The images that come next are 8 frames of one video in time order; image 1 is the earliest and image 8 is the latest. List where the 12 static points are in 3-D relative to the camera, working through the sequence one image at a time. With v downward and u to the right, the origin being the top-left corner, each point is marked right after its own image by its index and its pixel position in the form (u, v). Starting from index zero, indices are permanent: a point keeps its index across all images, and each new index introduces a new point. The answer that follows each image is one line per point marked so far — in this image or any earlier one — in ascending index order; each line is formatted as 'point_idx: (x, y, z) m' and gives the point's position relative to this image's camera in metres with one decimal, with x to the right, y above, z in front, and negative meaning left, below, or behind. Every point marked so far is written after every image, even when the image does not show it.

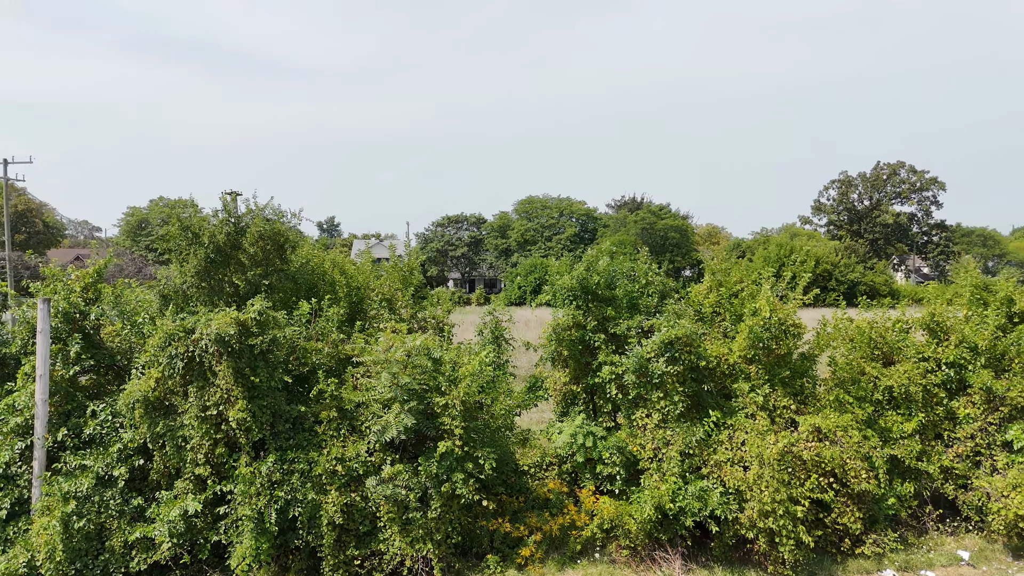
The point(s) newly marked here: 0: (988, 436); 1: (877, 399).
0: (+4.6, -1.4, +7.1) m
1: (+3.7, -1.1, +7.4) m
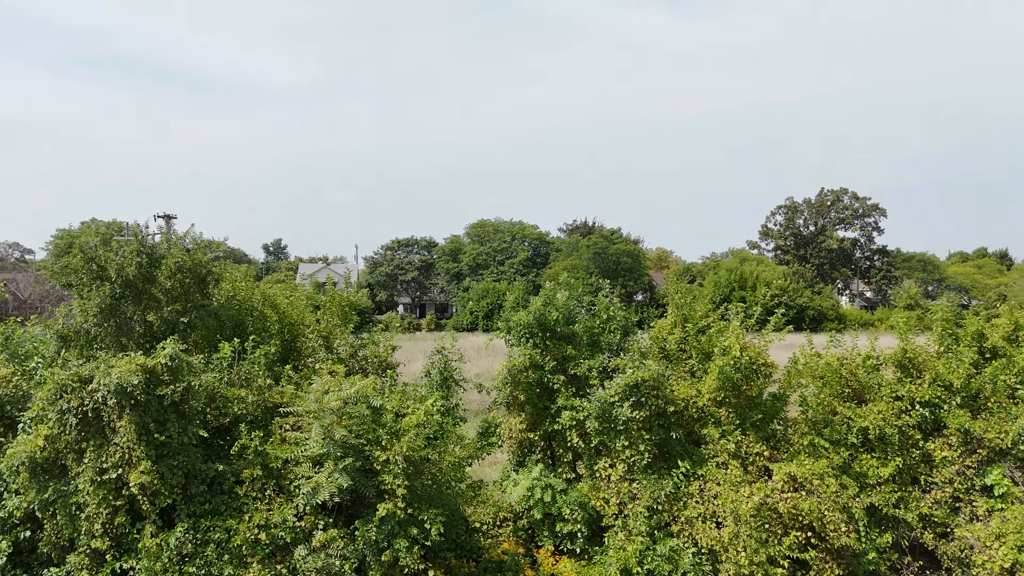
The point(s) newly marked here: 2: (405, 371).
0: (+4.1, -1.8, +6.7) m
1: (+3.2, -1.5, +6.9) m
2: (-1.8, -1.4, +12.3) m
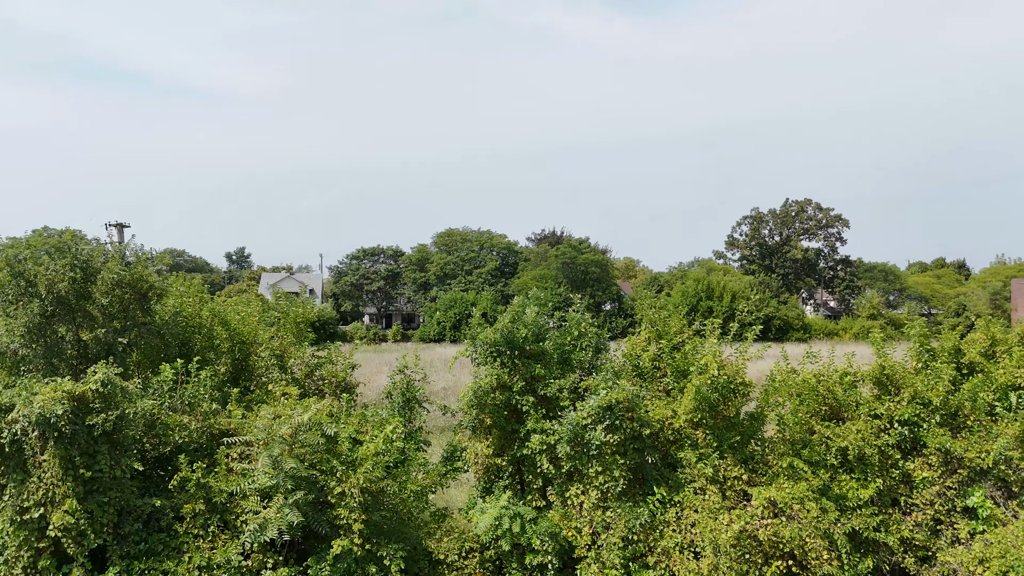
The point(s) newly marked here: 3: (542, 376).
0: (+3.8, -1.9, +6.5) m
1: (+2.9, -1.6, +6.7) m
2: (-2.3, -1.6, +11.8) m
3: (+0.3, -0.7, +6.2) m
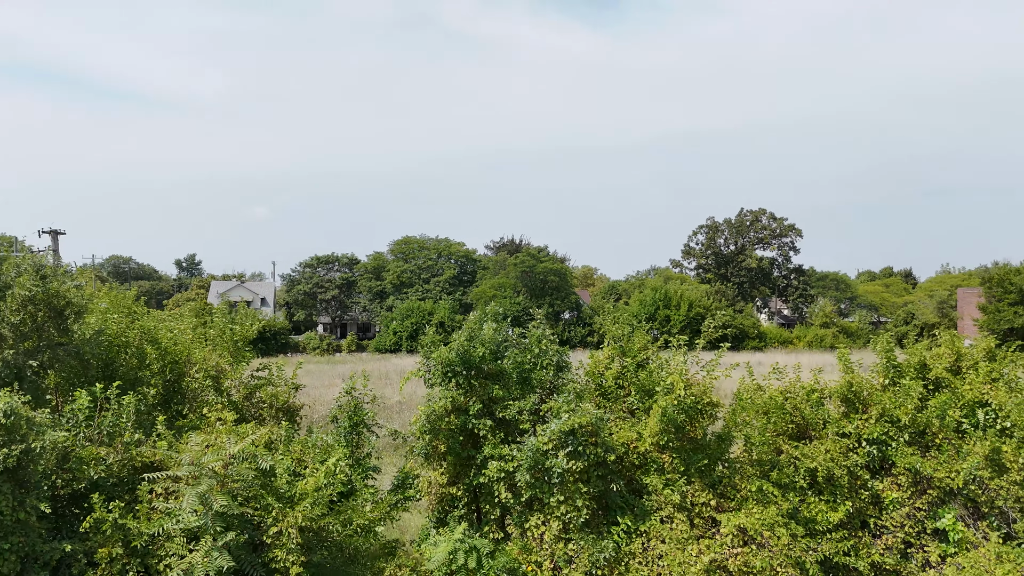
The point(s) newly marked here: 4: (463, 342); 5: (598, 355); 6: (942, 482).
0: (+3.5, -2.0, +6.3) m
1: (+2.5, -1.7, +6.5) m
2: (-3.0, -1.8, +11.3) m
3: (-0.1, -0.9, +5.8) m
4: (-0.4, -0.4, +5.8) m
5: (+0.8, -0.6, +6.7) m
6: (+3.7, -1.7, +6.3) m
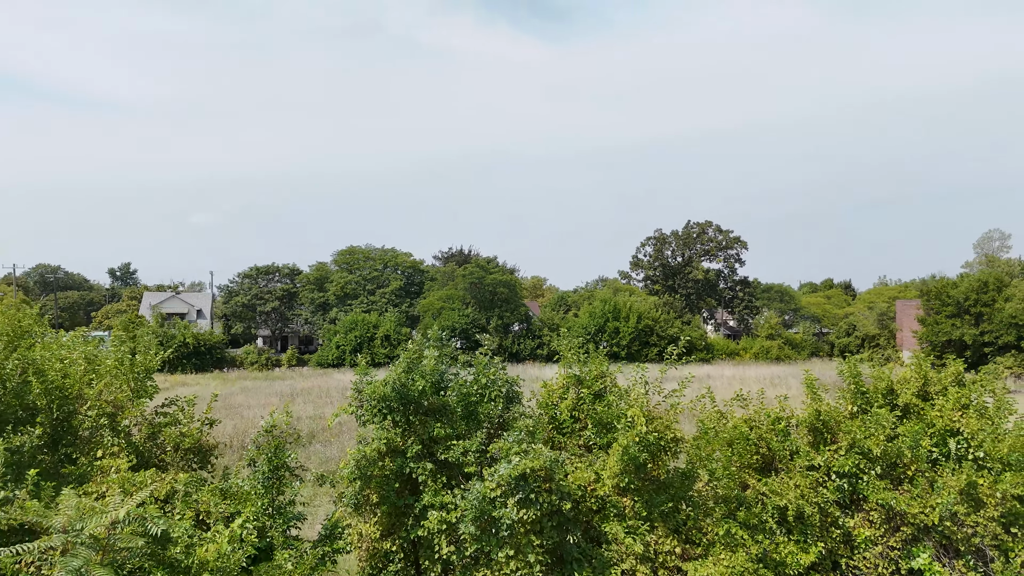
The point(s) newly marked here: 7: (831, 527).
0: (+3.0, -2.2, +5.9) m
1: (+2.1, -1.9, +6.0) m
2: (-3.8, -2.0, +10.4) m
3: (-0.5, -1.0, +5.2) m
4: (-0.8, -0.6, +5.1) m
5: (+0.3, -0.8, +6.1) m
6: (+3.2, -1.8, +5.9) m
7: (+2.6, -2.0, +6.1) m
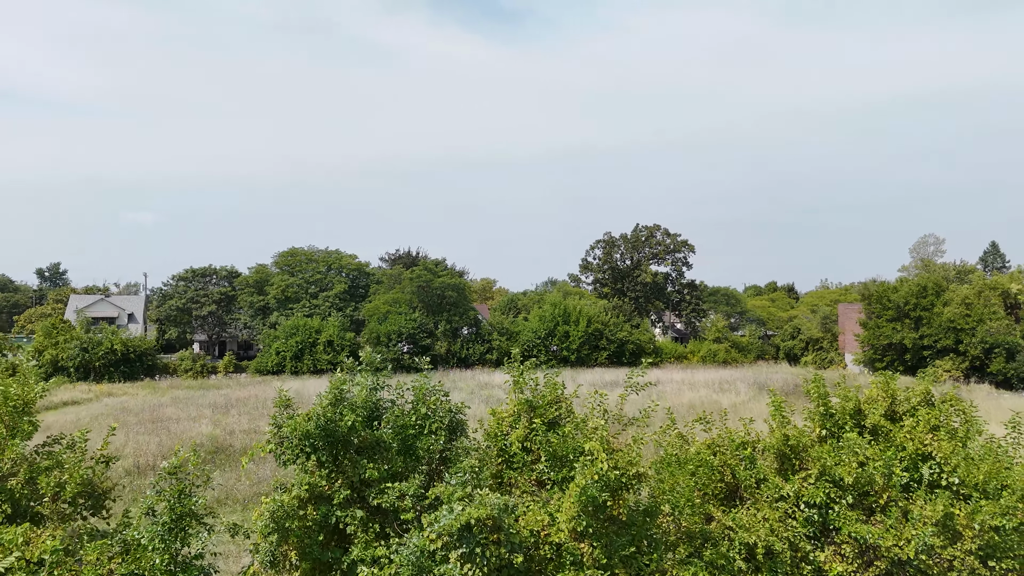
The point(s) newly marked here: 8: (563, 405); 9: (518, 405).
0: (+2.6, -2.3, +5.5) m
1: (+1.7, -2.0, +5.5) m
2: (-4.5, -2.2, +9.5) m
3: (-0.8, -1.2, +4.5) m
4: (-1.1, -0.7, +4.5) m
5: (-0.1, -0.9, +5.5) m
6: (+2.8, -2.0, +5.5) m
7: (+2.2, -2.1, +5.6) m
8: (+0.4, -0.9, +5.4) m
9: (0.0, -0.9, +5.4) m
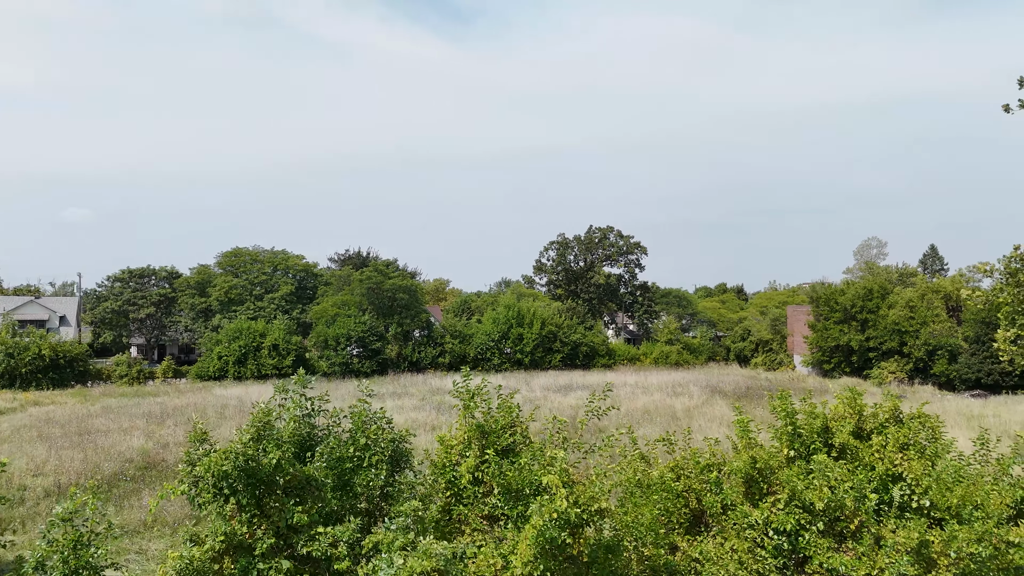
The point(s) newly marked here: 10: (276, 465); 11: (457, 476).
0: (+2.3, -2.4, +5.1) m
1: (+1.3, -2.1, +5.1) m
2: (-5.1, -2.2, +8.7) m
3: (-1.1, -1.3, +4.0) m
4: (-1.4, -0.8, +3.9) m
5: (-0.4, -1.0, +5.0) m
6: (+2.5, -2.1, +5.2) m
7: (+1.9, -2.2, +5.3) m
8: (0.0, -0.9, +5.0) m
9: (-0.3, -1.0, +4.9) m
10: (-1.2, -0.9, +3.9) m
11: (-0.4, -1.2, +4.7) m
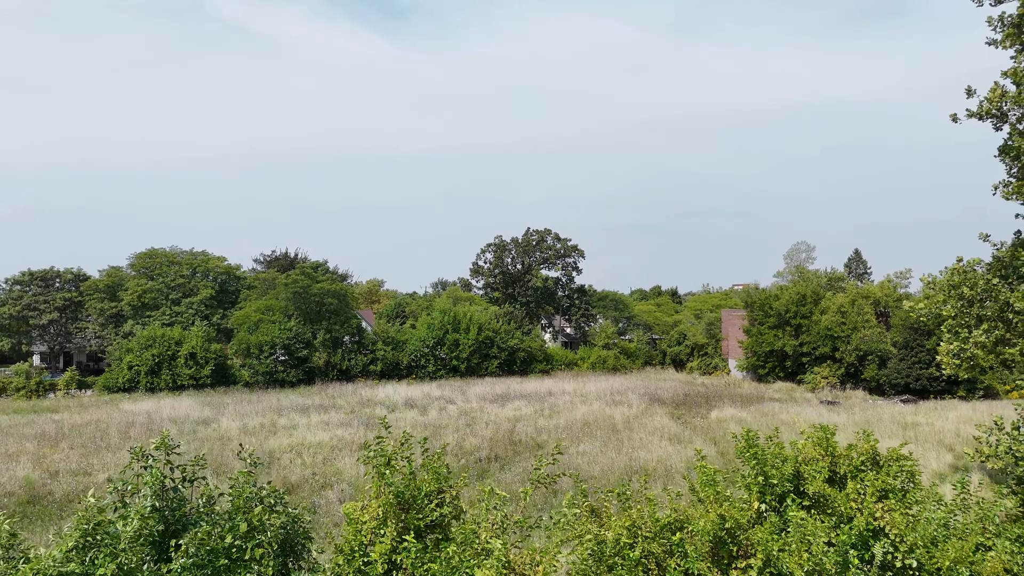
0: (+1.9, -2.6, +4.4) m
1: (+0.9, -2.3, +4.3) m
2: (-5.8, -2.4, +7.3) m
3: (-1.4, -1.5, +2.9) m
4: (-1.7, -1.0, +2.8) m
5: (-0.8, -1.2, +4.0) m
6: (+2.1, -2.3, +4.4) m
7: (+1.4, -2.4, +4.5) m
8: (-0.4, -1.1, +4.0) m
9: (-0.7, -1.1, +3.9) m
10: (-1.6, -1.1, +2.9) m
11: (-0.7, -1.4, +3.8) m
